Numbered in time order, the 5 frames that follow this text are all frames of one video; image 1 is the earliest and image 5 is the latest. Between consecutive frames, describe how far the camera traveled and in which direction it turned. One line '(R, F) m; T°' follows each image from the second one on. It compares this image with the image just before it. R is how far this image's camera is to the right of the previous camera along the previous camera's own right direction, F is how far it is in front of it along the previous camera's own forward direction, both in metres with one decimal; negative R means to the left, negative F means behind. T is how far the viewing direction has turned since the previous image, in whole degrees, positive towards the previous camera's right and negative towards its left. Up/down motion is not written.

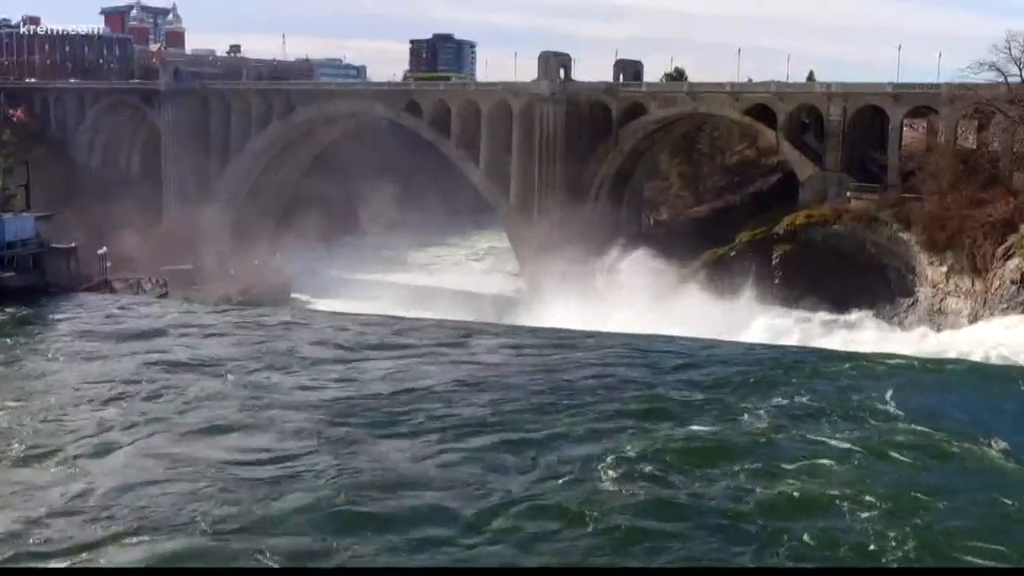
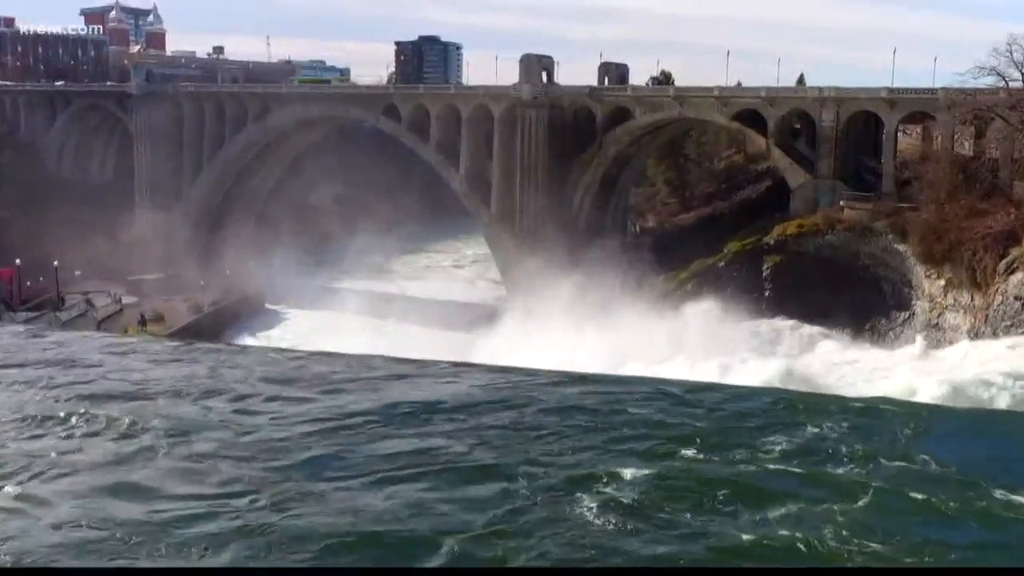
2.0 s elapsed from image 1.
(+0.2, +0.9) m; +1°
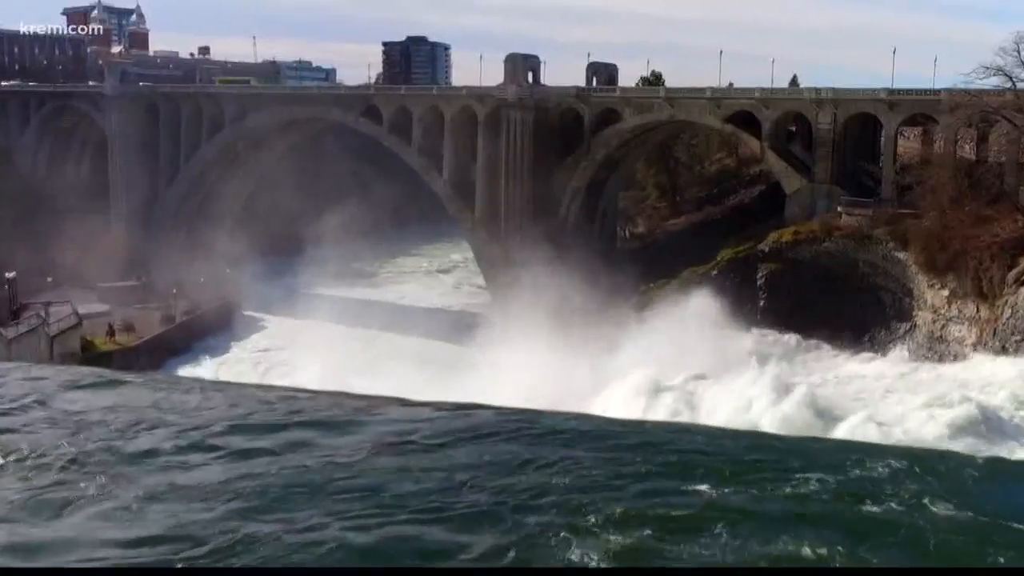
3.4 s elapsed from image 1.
(+0.1, +0.9) m; +1°
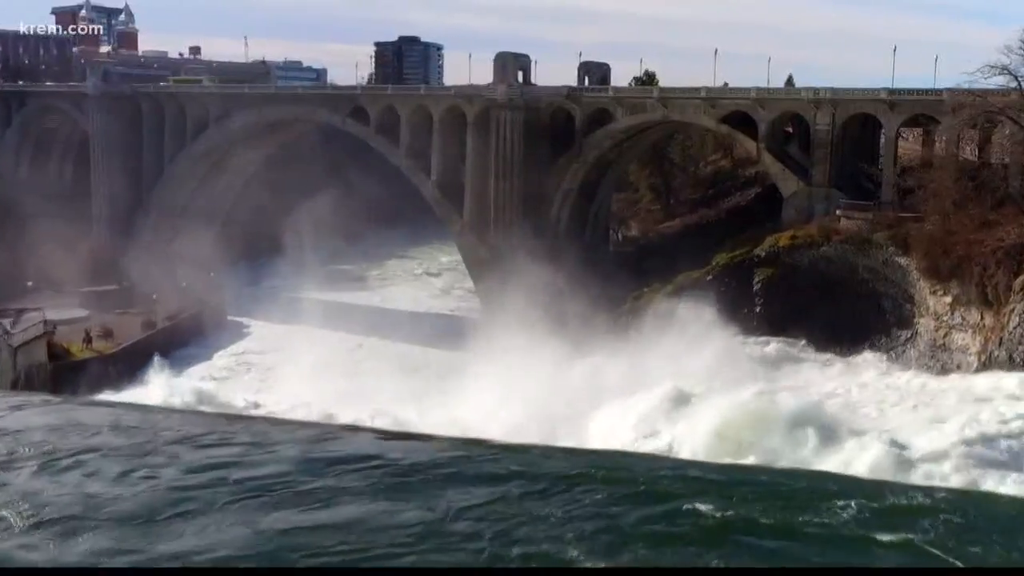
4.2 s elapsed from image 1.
(+0.1, +0.6) m; 0°
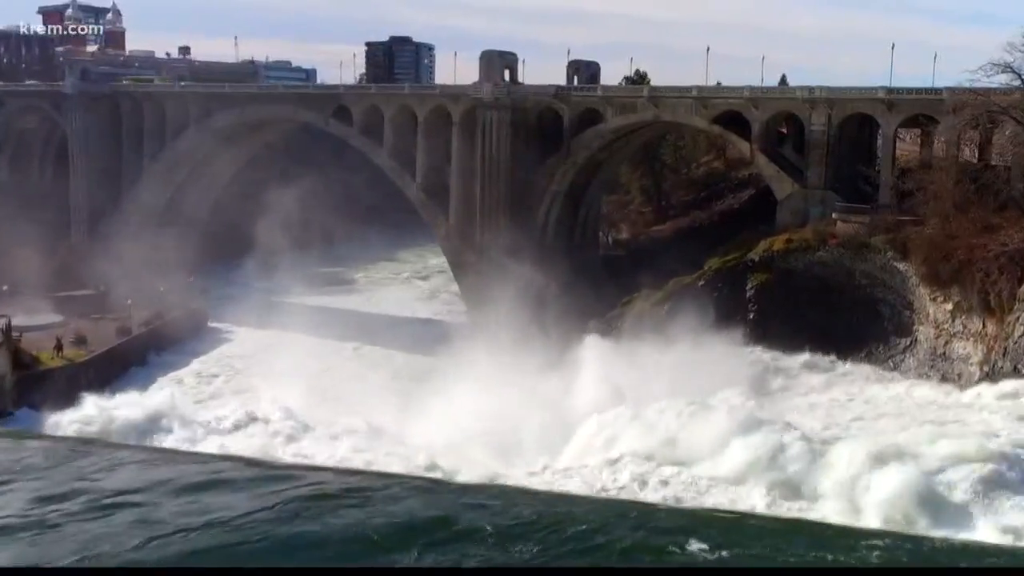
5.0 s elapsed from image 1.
(+0.1, +0.7) m; 0°
